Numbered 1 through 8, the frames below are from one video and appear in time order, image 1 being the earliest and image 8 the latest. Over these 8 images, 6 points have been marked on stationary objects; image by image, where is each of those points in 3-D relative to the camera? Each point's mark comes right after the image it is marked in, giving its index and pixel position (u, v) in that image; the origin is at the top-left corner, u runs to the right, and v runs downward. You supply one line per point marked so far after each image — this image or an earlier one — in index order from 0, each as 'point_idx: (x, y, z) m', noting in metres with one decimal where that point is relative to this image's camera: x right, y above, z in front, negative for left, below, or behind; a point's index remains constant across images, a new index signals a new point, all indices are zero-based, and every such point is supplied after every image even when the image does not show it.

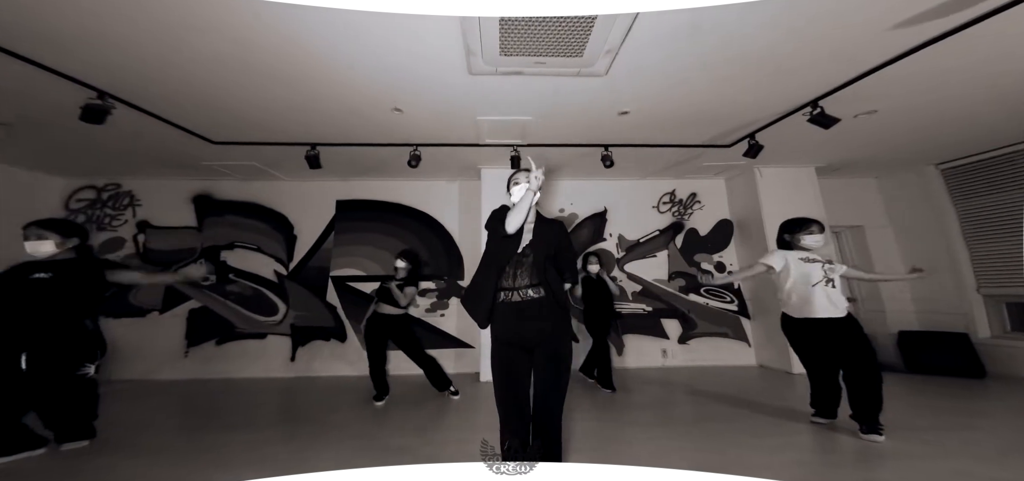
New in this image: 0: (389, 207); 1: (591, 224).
0: (-1.3, +0.3, +3.3) m
1: (+0.8, +0.2, +3.2) m
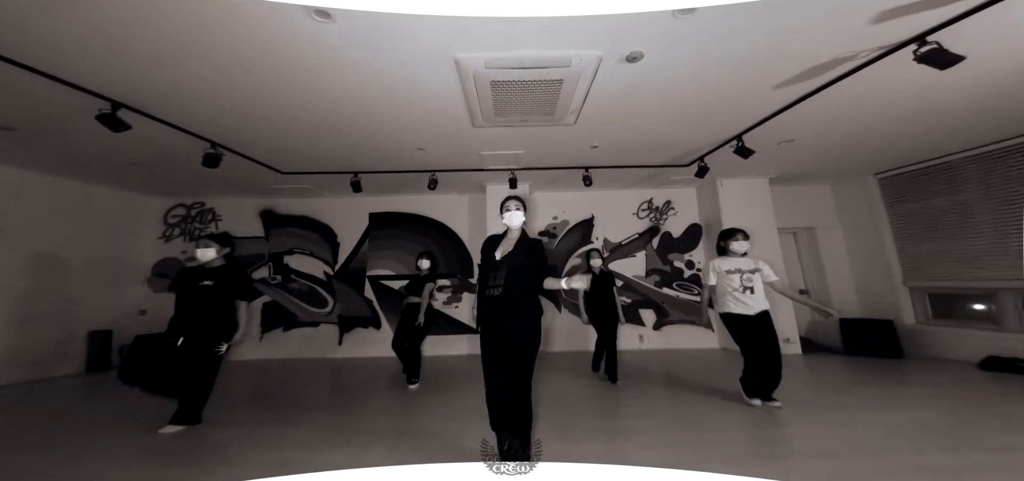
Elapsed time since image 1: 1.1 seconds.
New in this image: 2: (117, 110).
0: (-1.3, +0.3, +4.0) m
1: (+0.8, +0.1, +3.8) m
2: (-2.7, +0.9, +2.1) m
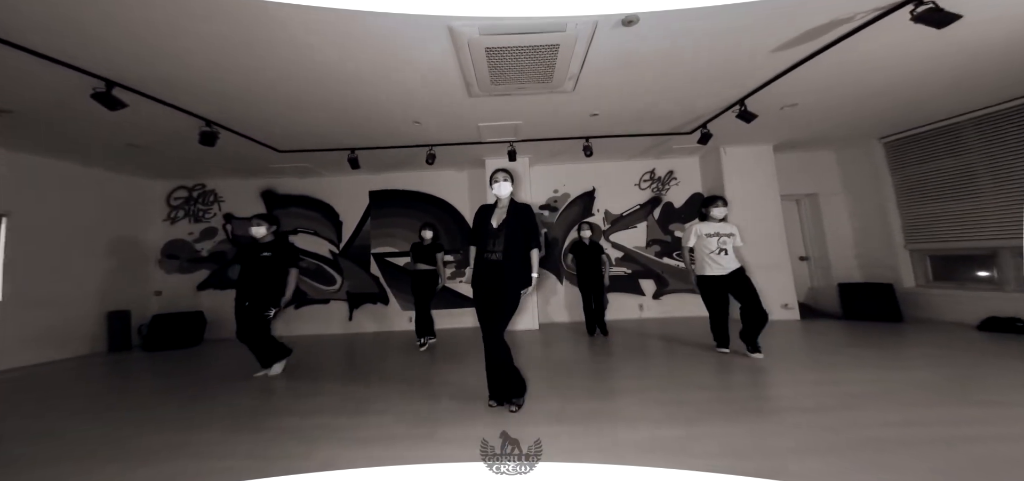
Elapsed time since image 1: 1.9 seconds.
0: (-1.3, +0.6, +4.0) m
1: (+0.8, +0.5, +3.8) m
2: (-2.7, +1.0, +2.1) m
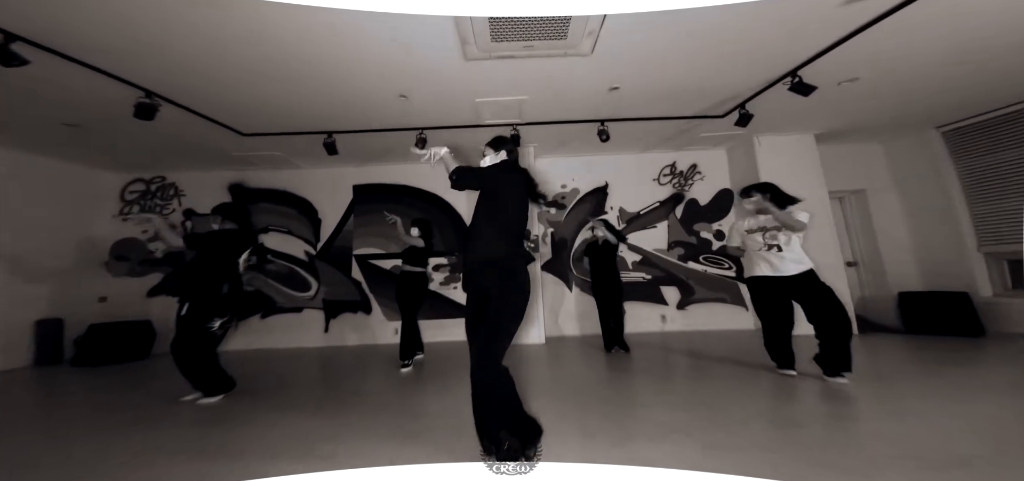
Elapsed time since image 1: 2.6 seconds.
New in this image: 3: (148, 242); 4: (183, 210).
0: (-1.3, +0.6, +3.5) m
1: (+0.9, +0.4, +3.3) m
2: (-2.7, +1.1, +1.7) m
3: (-4.0, 0.0, +3.4) m
4: (-3.6, +0.3, +3.5) m
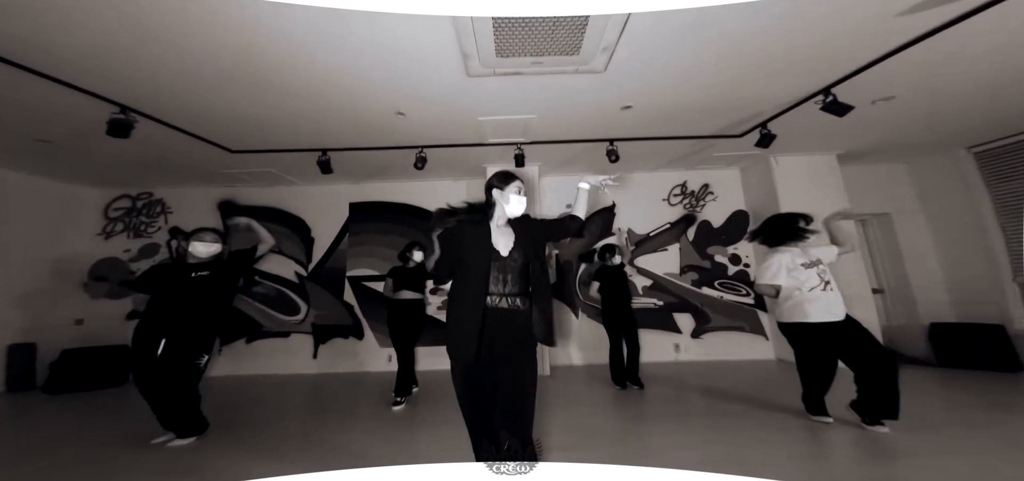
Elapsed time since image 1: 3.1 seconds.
0: (-1.2, +0.3, +3.4) m
1: (+0.9, +0.2, +3.2) m
2: (-2.6, +0.9, +1.5) m
3: (-4.0, -0.2, +3.3) m
4: (-3.6, +0.1, +3.3) m
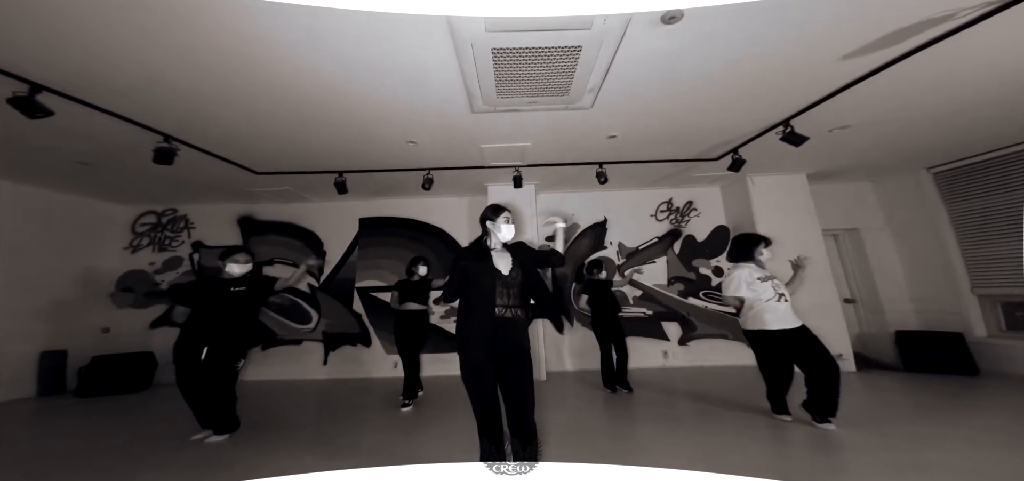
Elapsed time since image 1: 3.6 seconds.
0: (-1.2, +0.2, +3.6) m
1: (+0.9, +0.1, +3.4) m
2: (-2.7, +0.8, +1.8) m
3: (-4.0, -0.4, +3.5) m
4: (-3.6, 0.0, +3.5) m
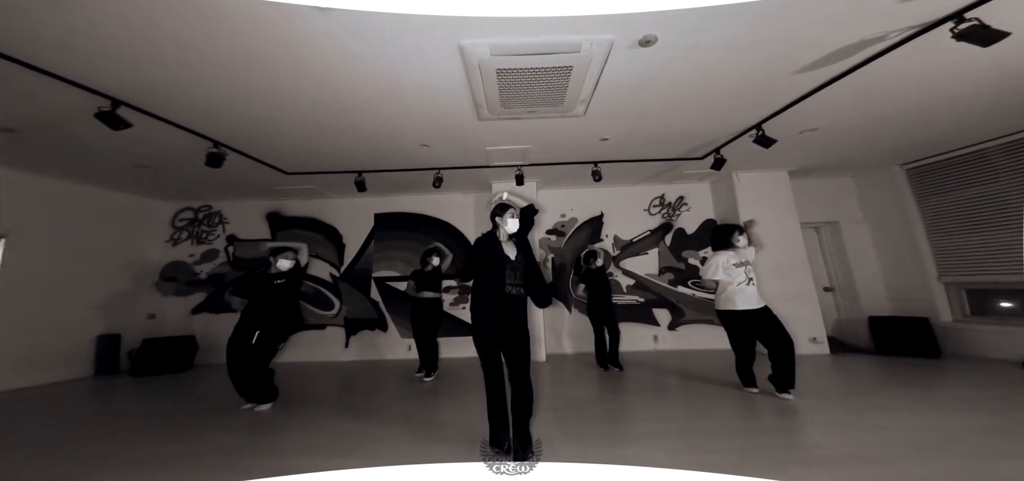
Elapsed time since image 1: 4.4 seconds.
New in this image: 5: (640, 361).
0: (-1.2, +0.3, +3.9) m
1: (+0.9, +0.1, +3.7) m
2: (-2.6, +0.9, +2.1) m
3: (-4.0, -0.3, +3.8) m
4: (-3.6, +0.1, +3.9) m
5: (+1.3, -1.2, +3.2) m
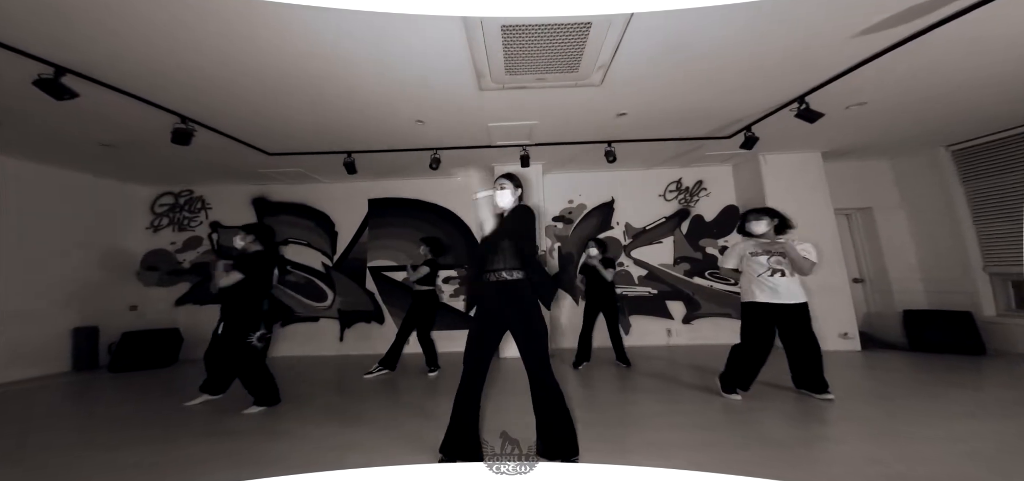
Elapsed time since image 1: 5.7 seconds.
0: (-1.2, +0.4, +3.7) m
1: (+1.0, +0.3, +3.4) m
2: (-2.6, +1.0, +1.8) m
3: (-3.9, -0.1, +3.6) m
4: (-3.5, +0.2, +3.6) m
5: (+1.3, -1.1, +3.0) m
